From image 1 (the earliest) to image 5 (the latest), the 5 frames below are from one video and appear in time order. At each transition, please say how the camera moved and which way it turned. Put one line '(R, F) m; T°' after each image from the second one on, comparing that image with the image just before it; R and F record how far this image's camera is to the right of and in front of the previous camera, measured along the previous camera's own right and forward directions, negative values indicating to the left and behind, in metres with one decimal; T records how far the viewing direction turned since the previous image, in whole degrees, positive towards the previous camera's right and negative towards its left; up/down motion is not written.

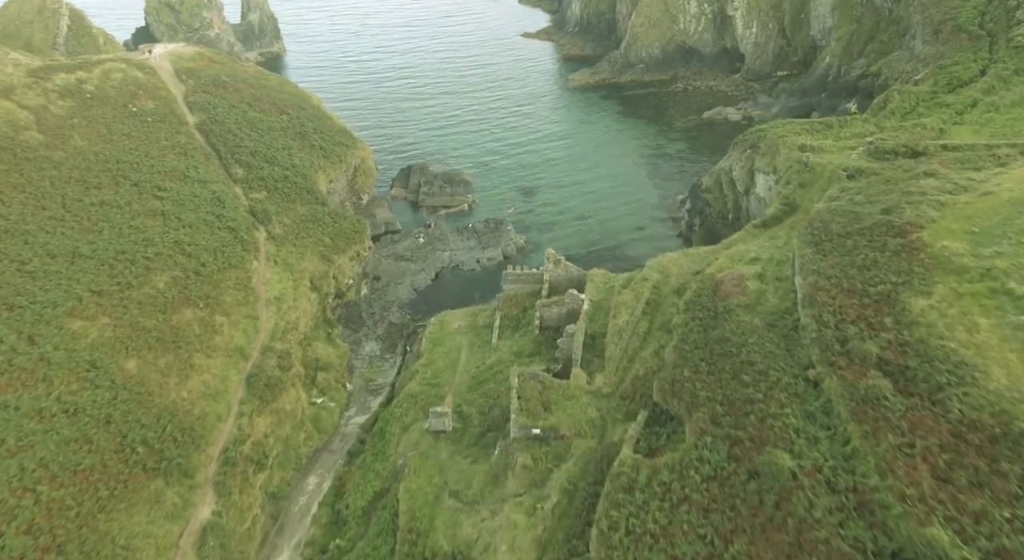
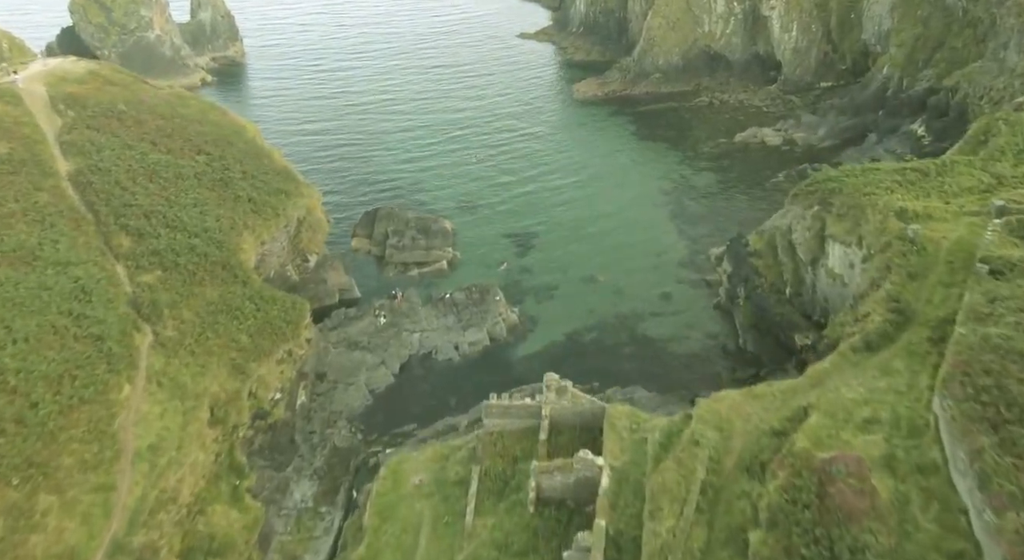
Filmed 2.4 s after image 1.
(+0.7, +14.2) m; 0°
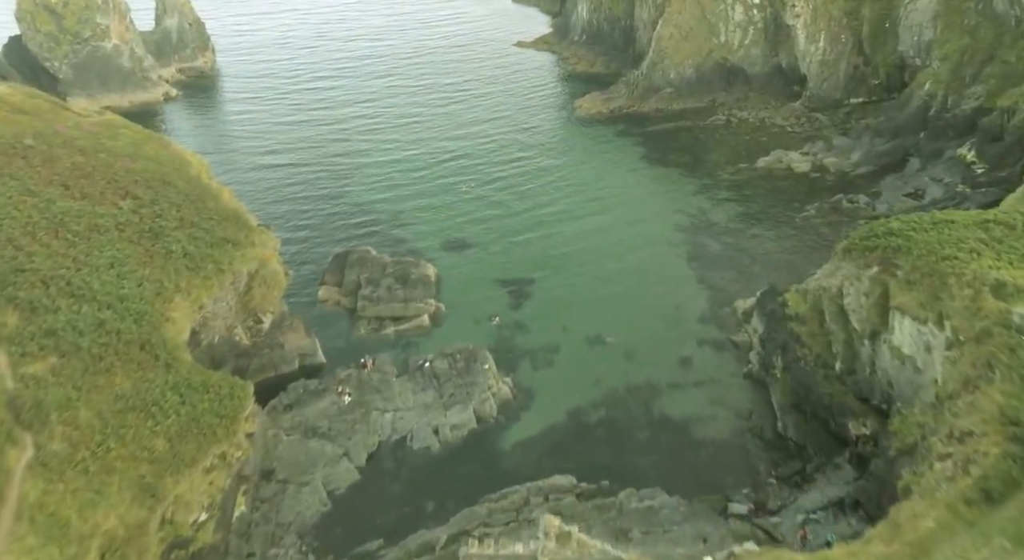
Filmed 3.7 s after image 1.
(+0.5, +8.0) m; 0°
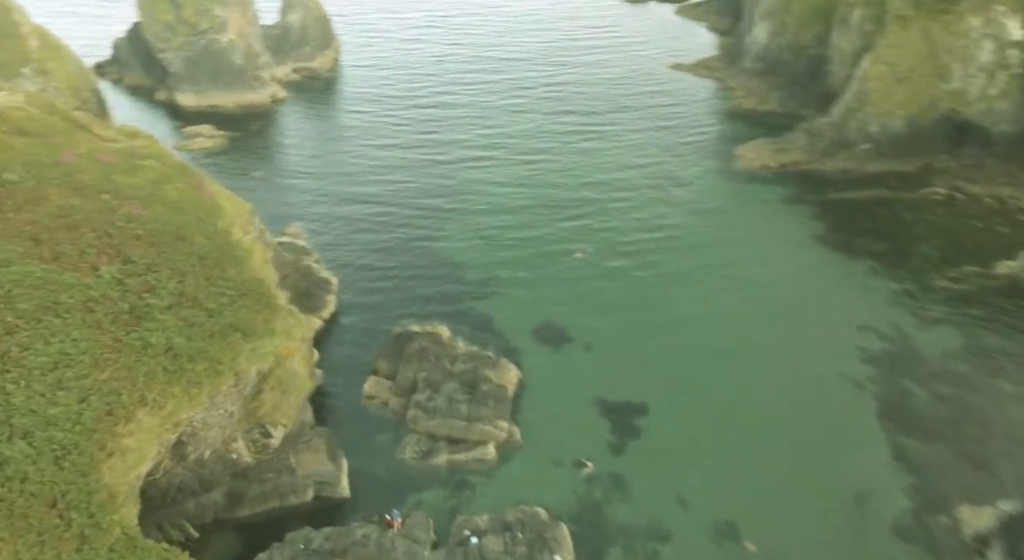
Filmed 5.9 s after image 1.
(+0.5, +12.8) m; -11°
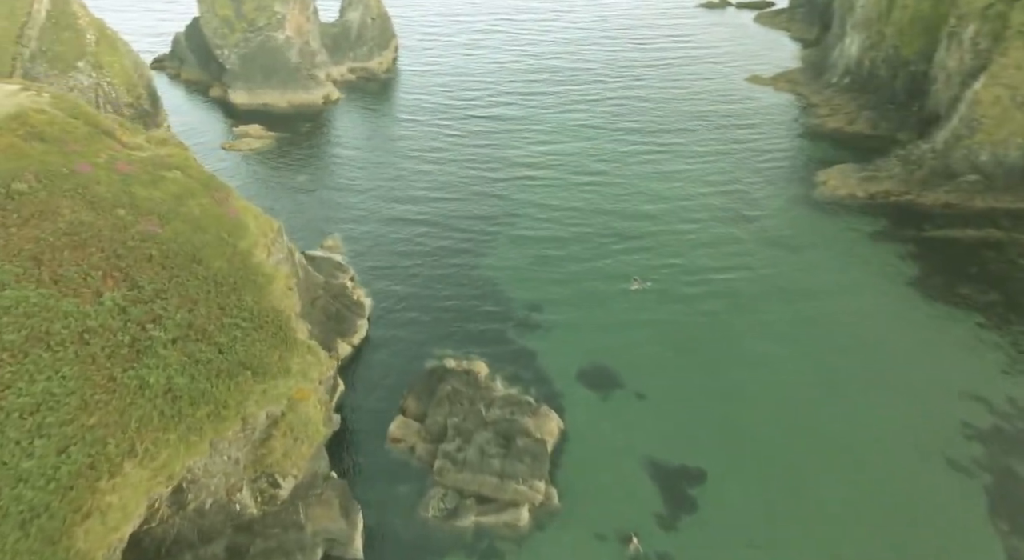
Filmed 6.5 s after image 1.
(+0.3, +4.0) m; -5°
